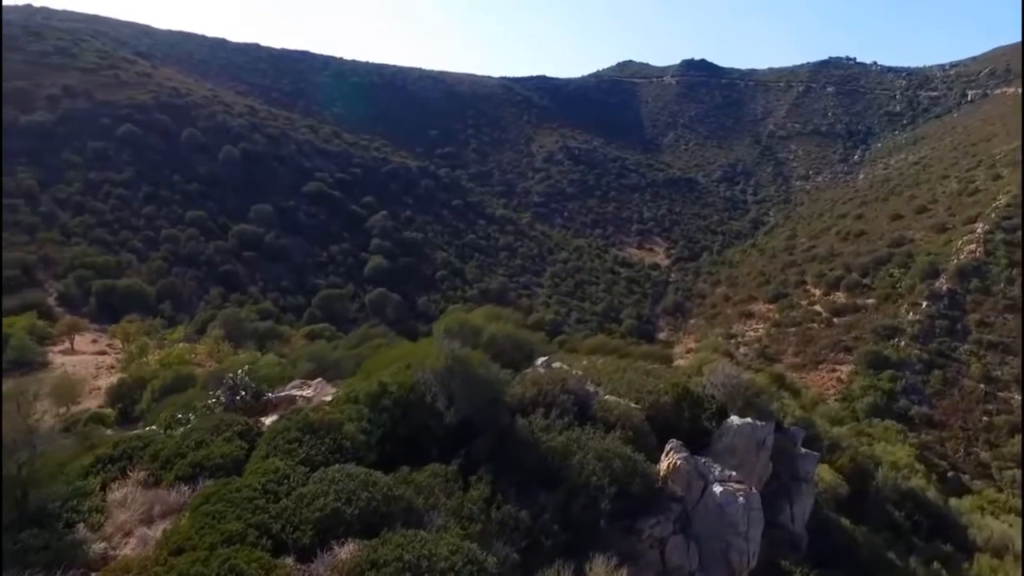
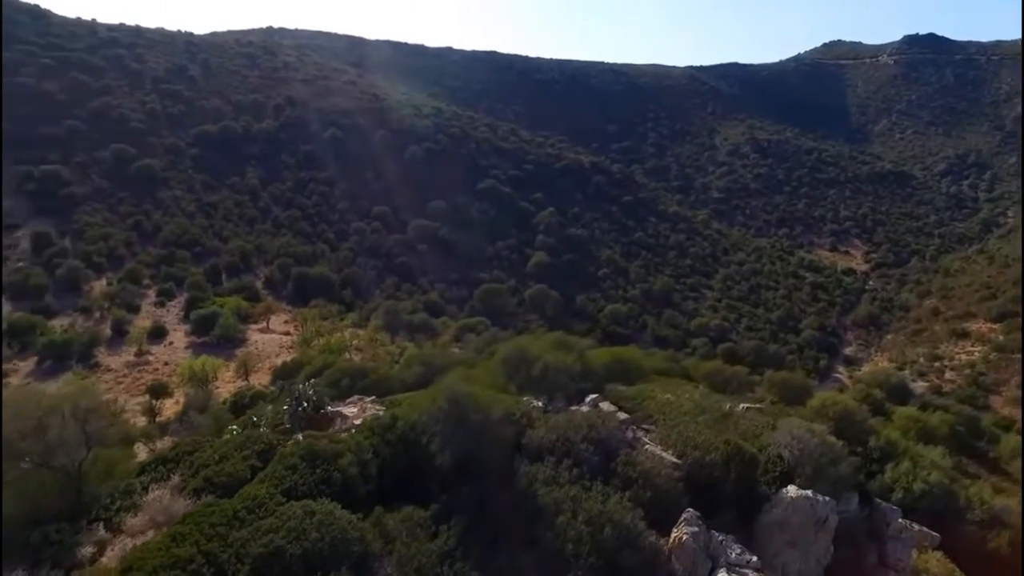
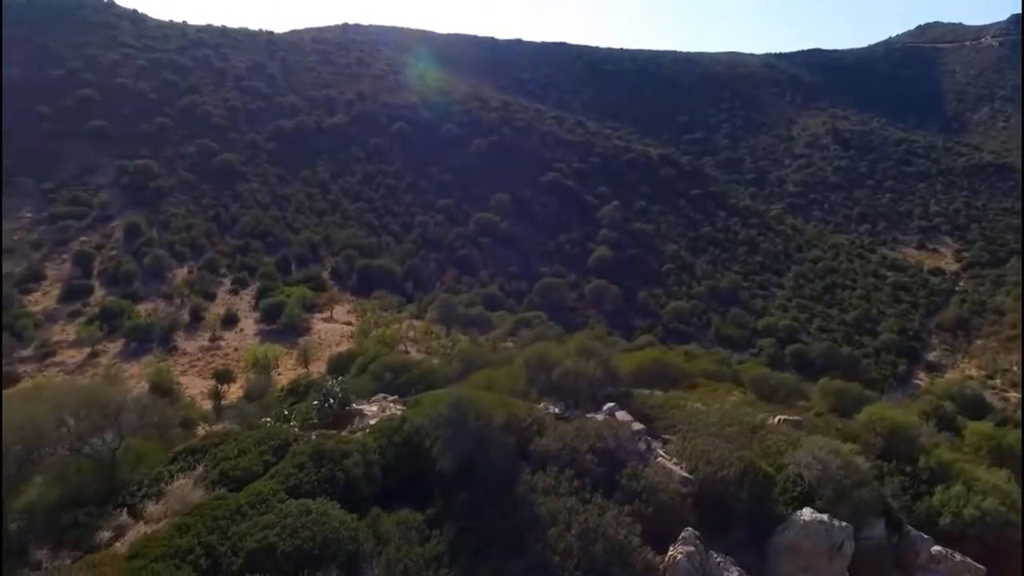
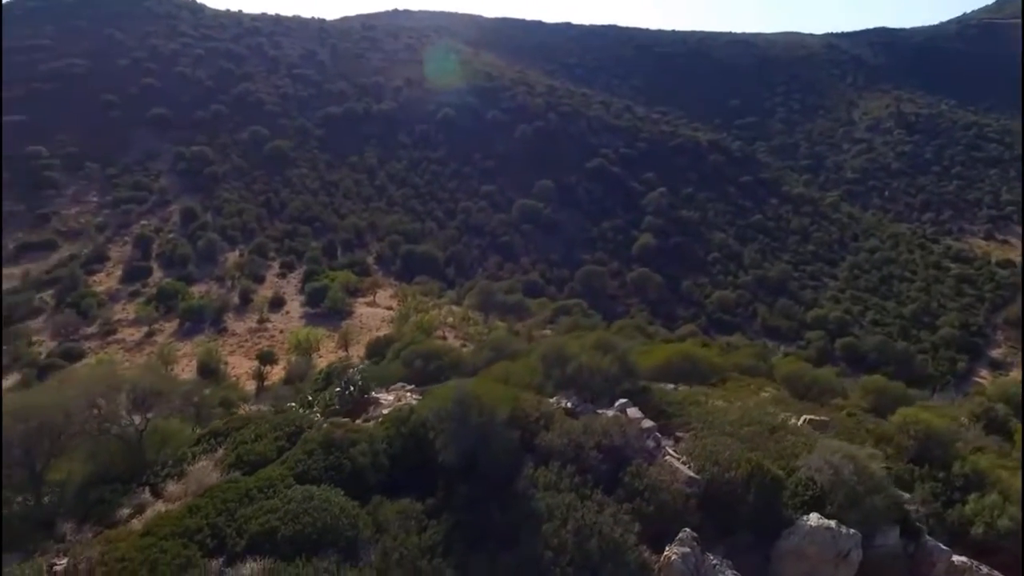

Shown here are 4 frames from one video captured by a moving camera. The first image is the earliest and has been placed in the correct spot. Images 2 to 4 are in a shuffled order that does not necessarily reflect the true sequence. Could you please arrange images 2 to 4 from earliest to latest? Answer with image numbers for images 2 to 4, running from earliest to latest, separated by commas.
2, 3, 4
